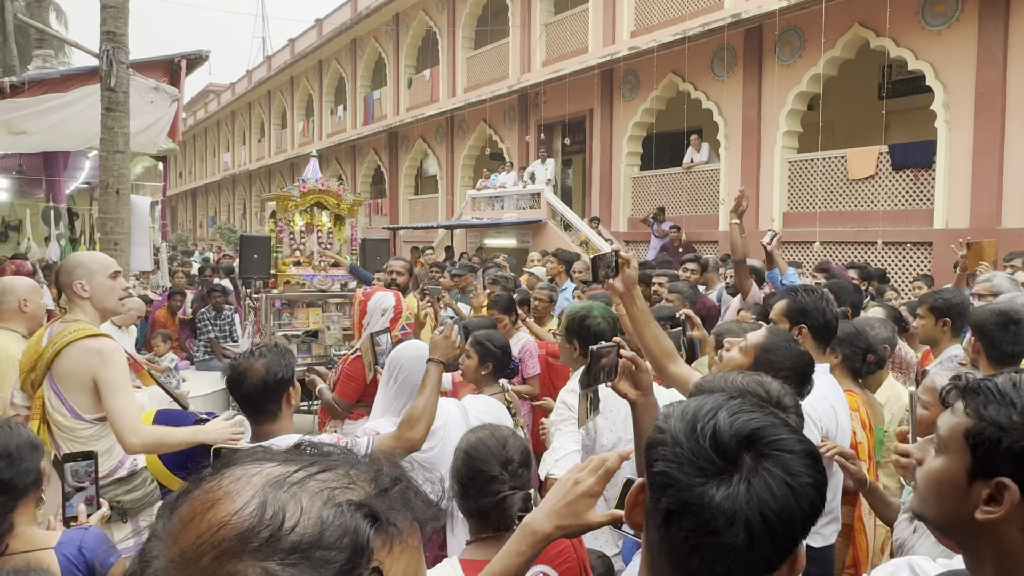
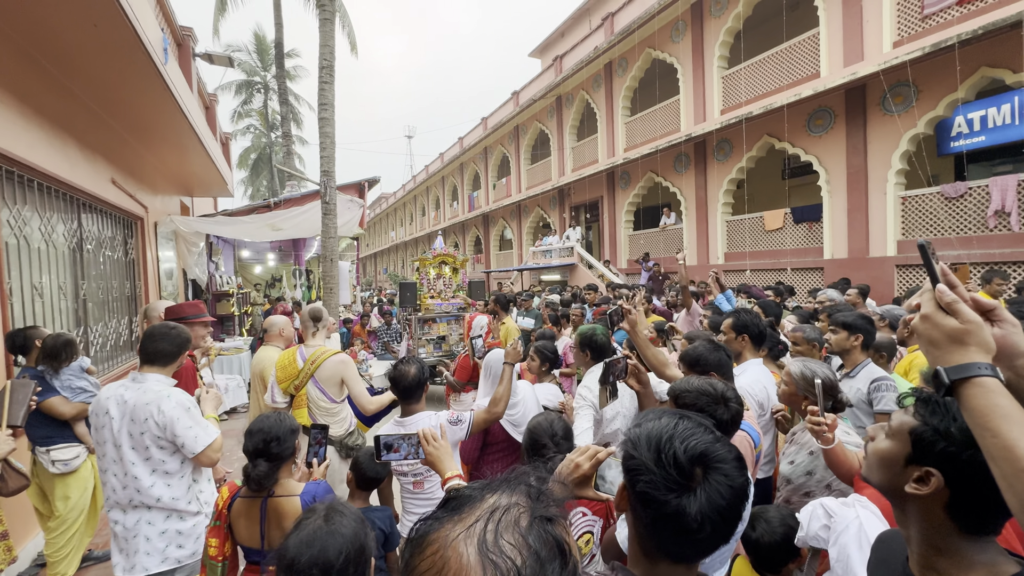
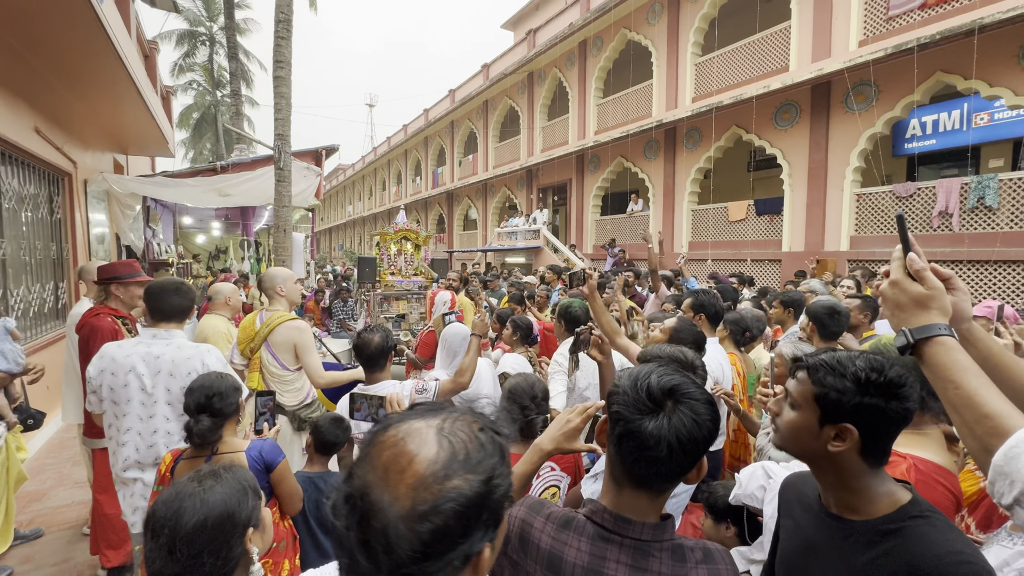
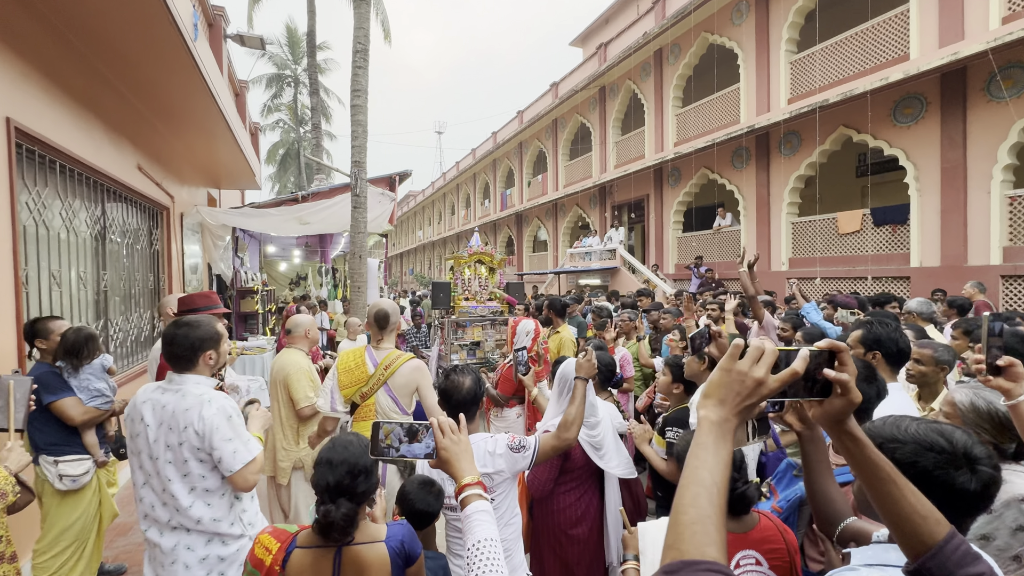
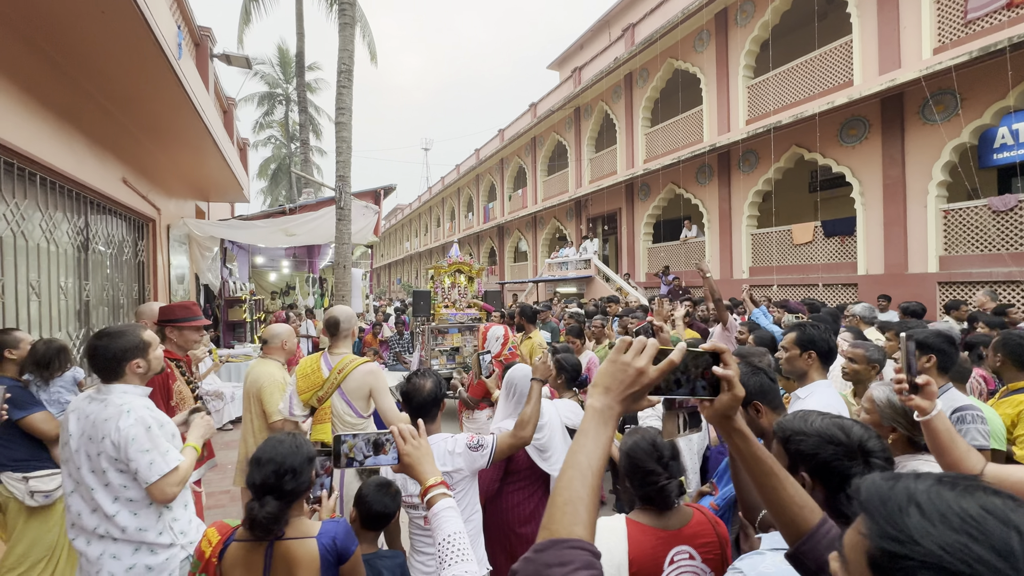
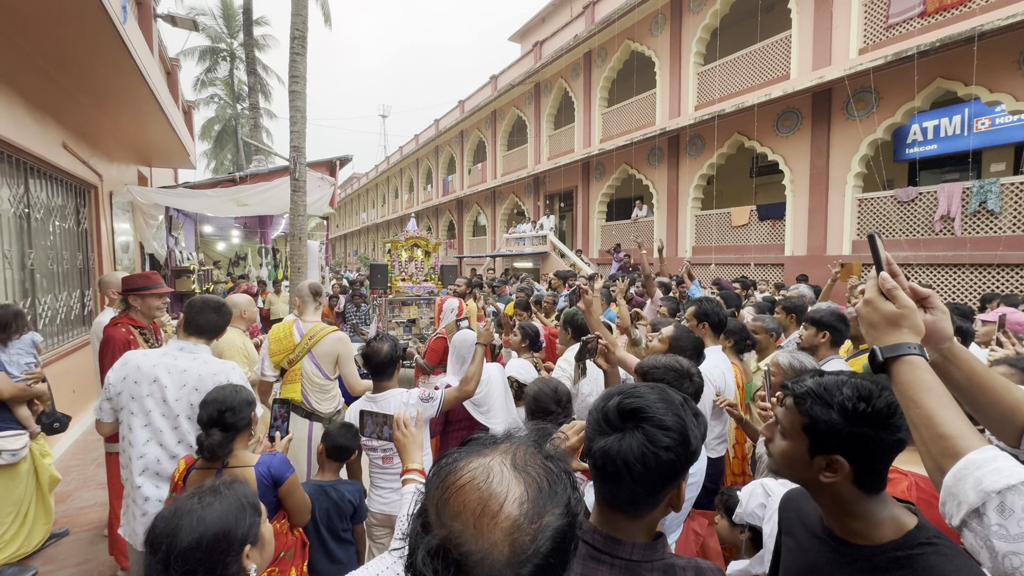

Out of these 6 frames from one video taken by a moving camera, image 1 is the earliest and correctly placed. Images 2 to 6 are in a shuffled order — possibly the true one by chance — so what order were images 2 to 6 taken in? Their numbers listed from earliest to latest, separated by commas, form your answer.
3, 6, 2, 5, 4
